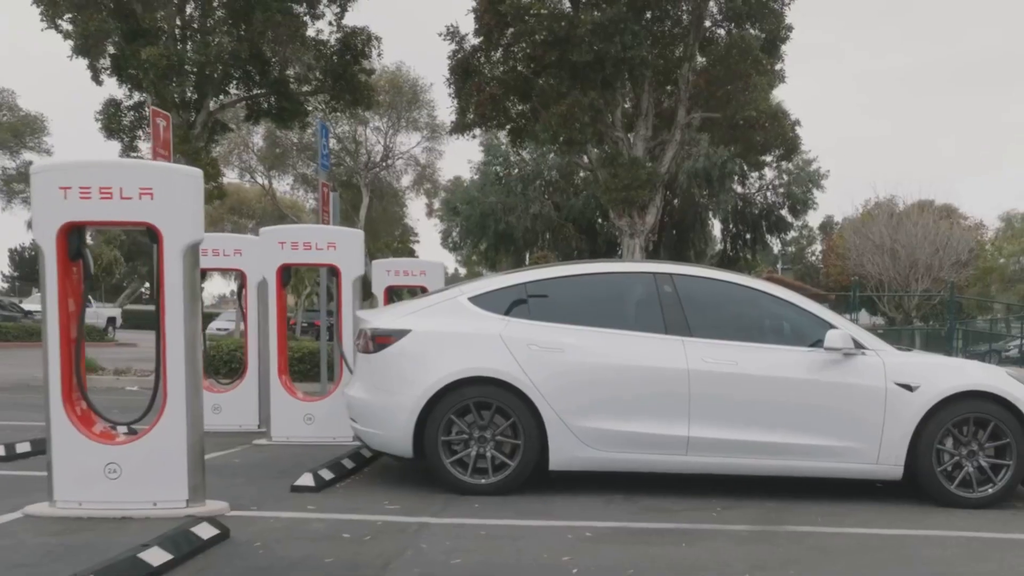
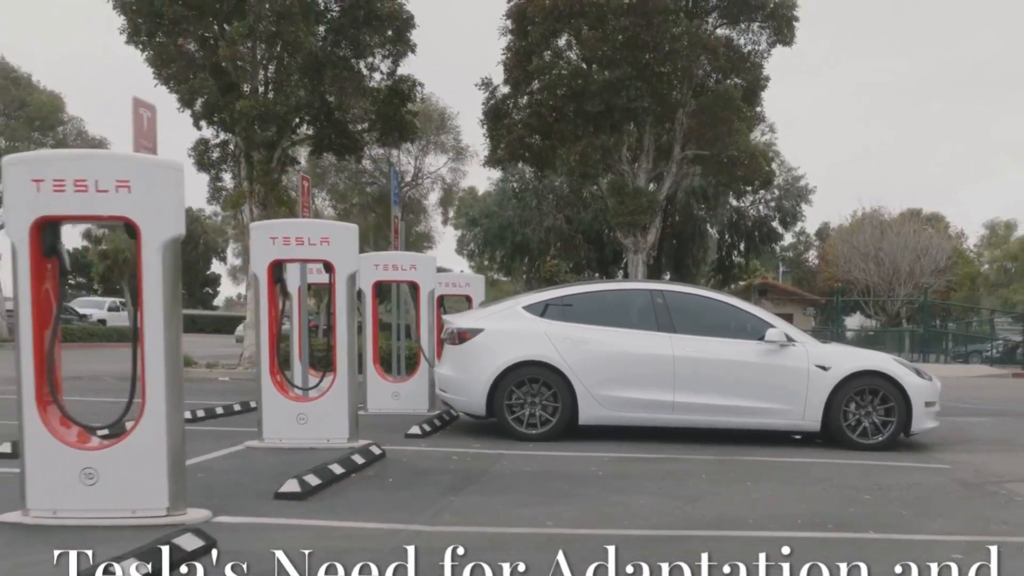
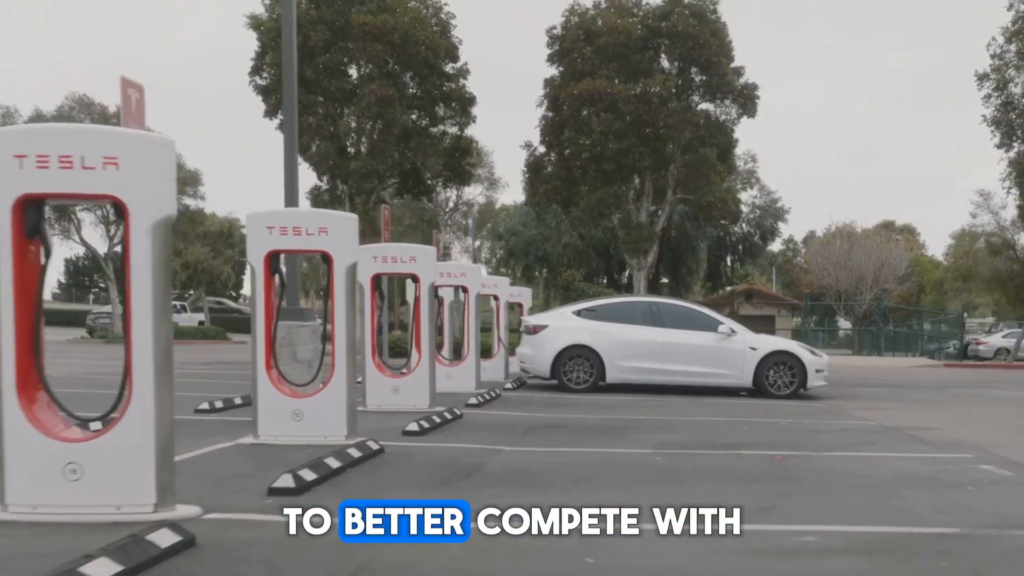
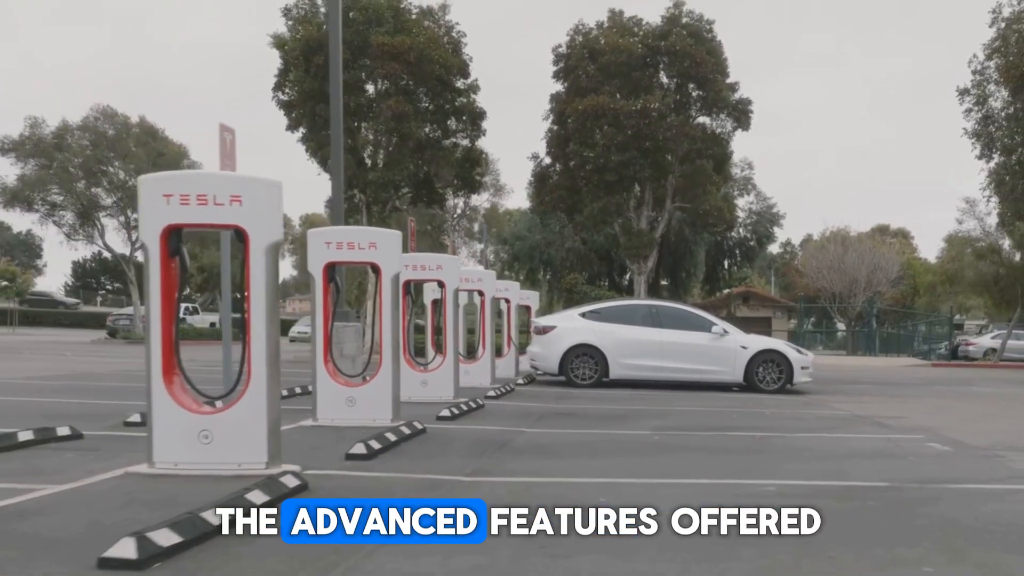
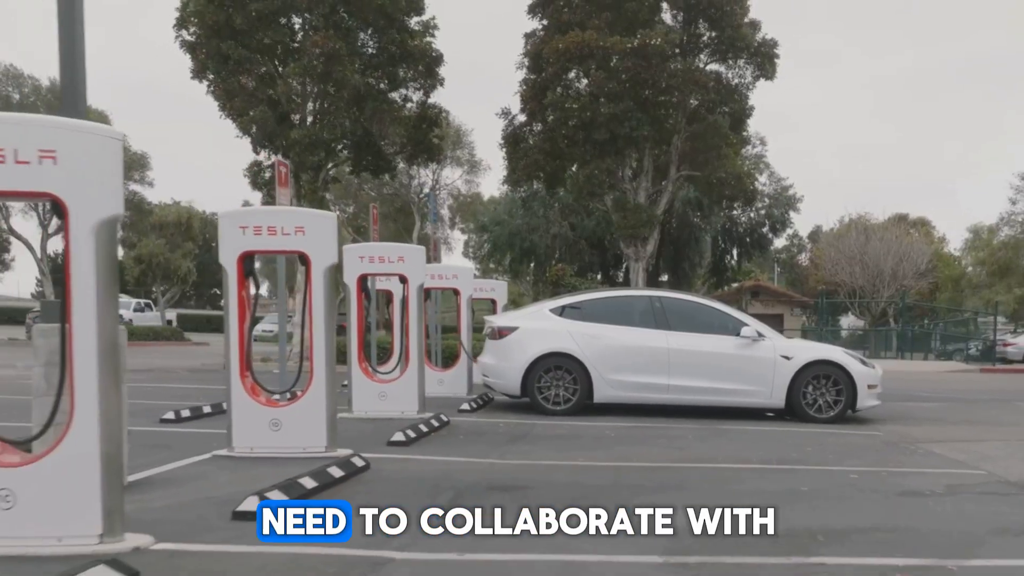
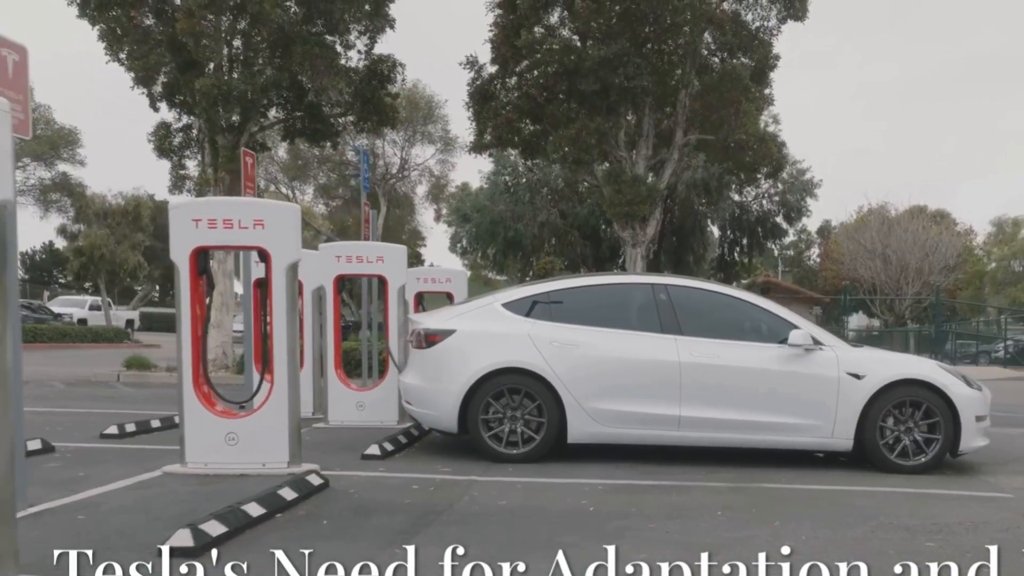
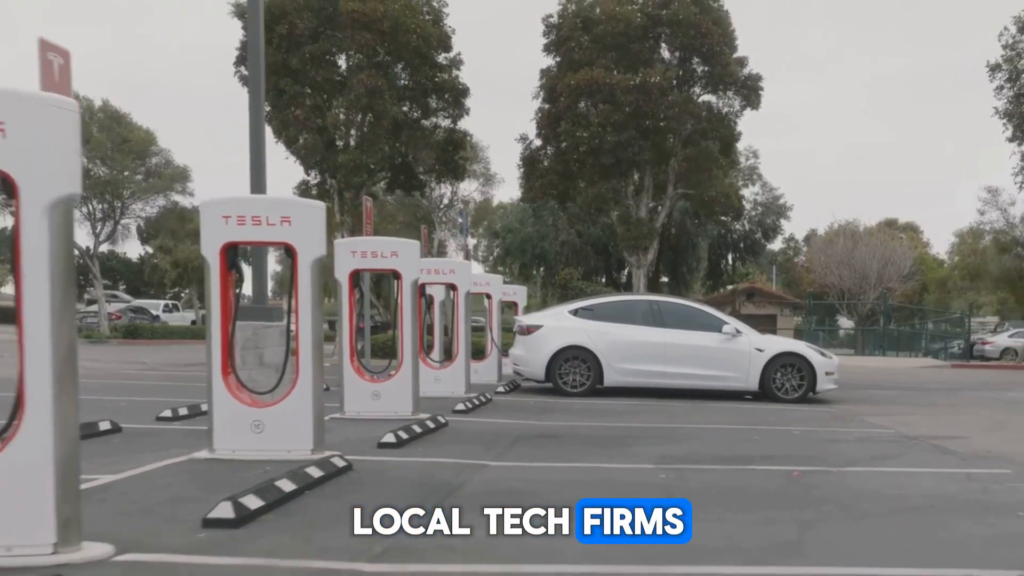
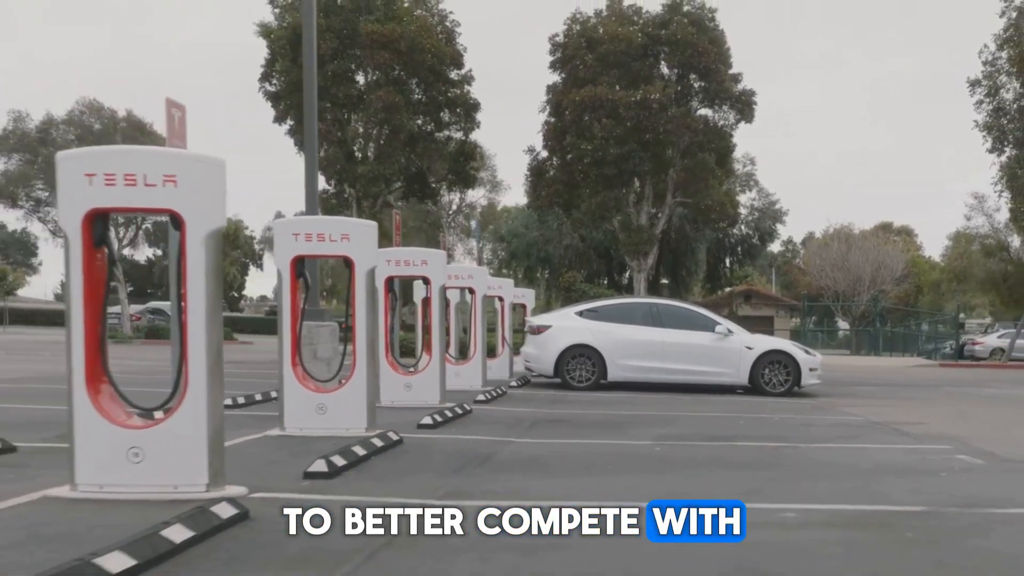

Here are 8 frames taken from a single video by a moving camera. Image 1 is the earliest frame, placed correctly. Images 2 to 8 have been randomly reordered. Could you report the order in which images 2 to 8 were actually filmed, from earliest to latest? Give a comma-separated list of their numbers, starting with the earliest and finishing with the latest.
6, 2, 5, 7, 3, 8, 4
